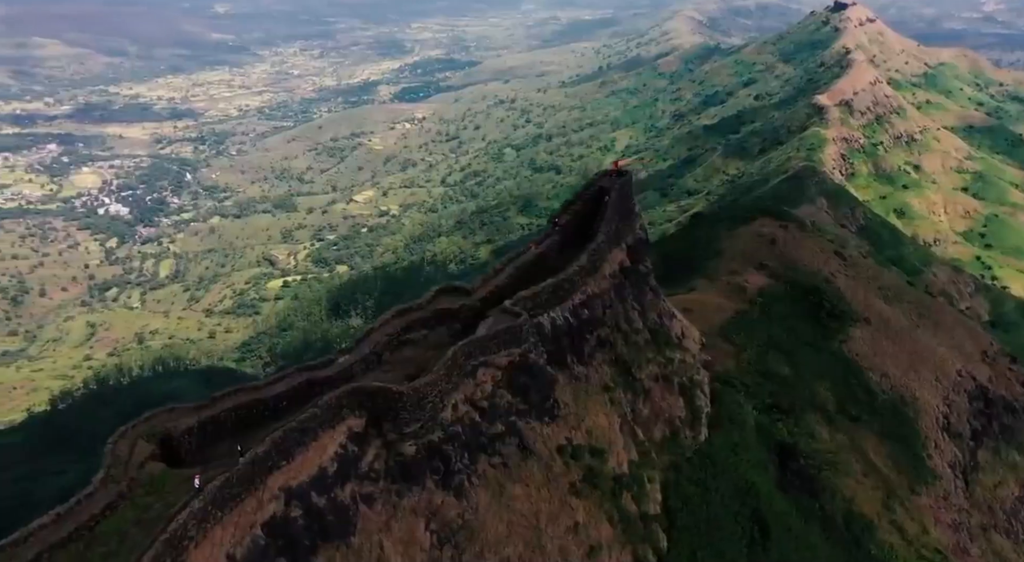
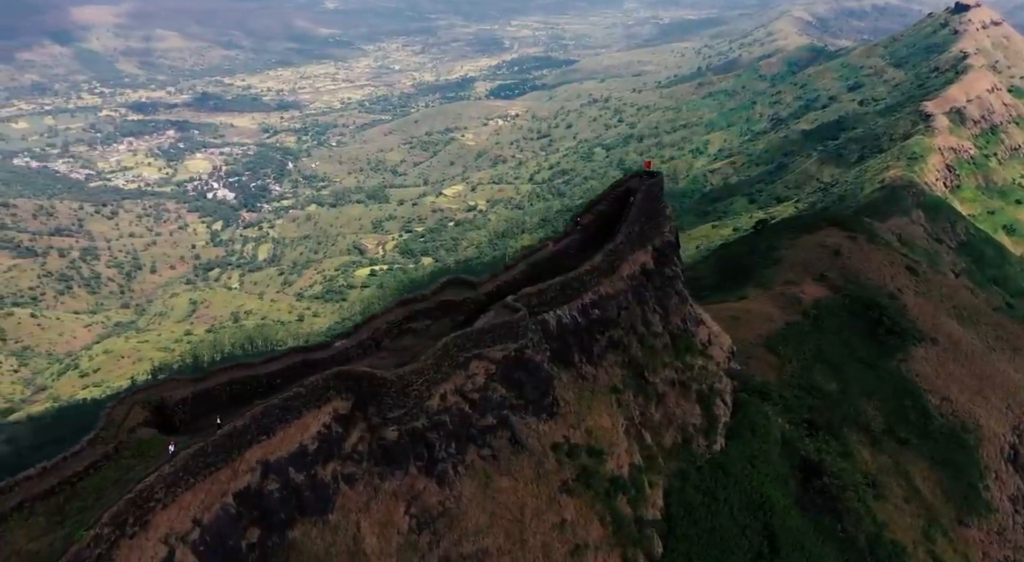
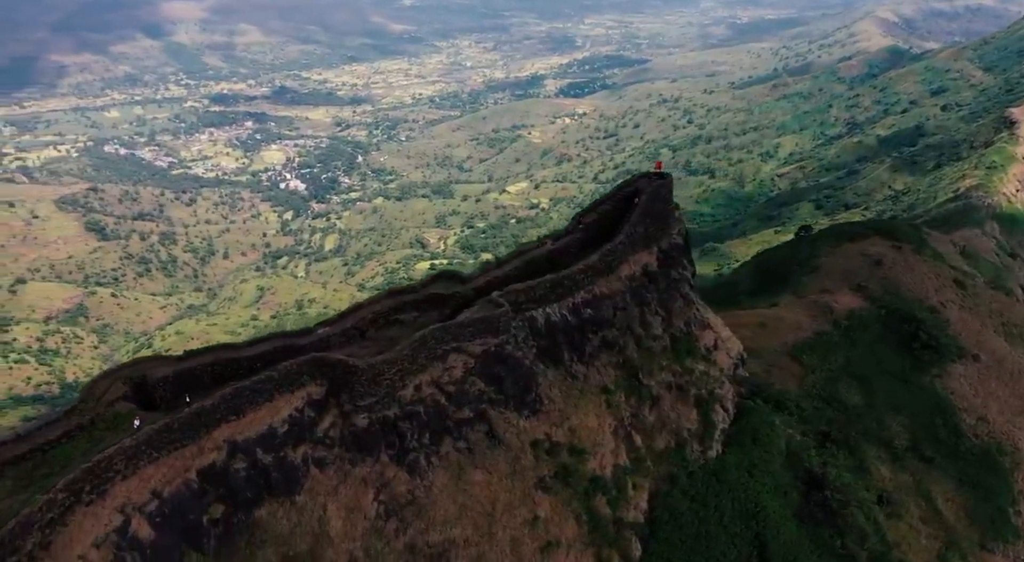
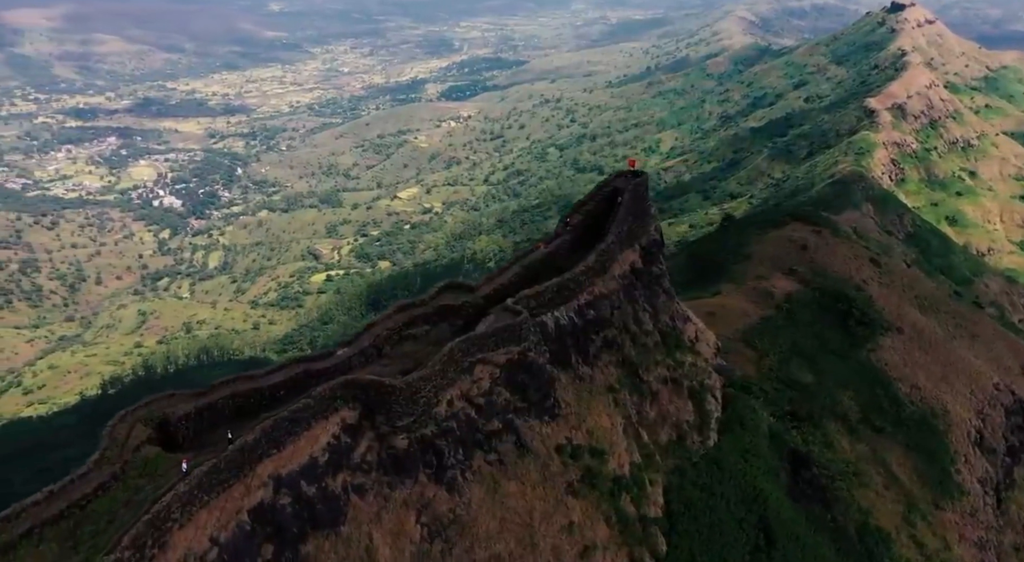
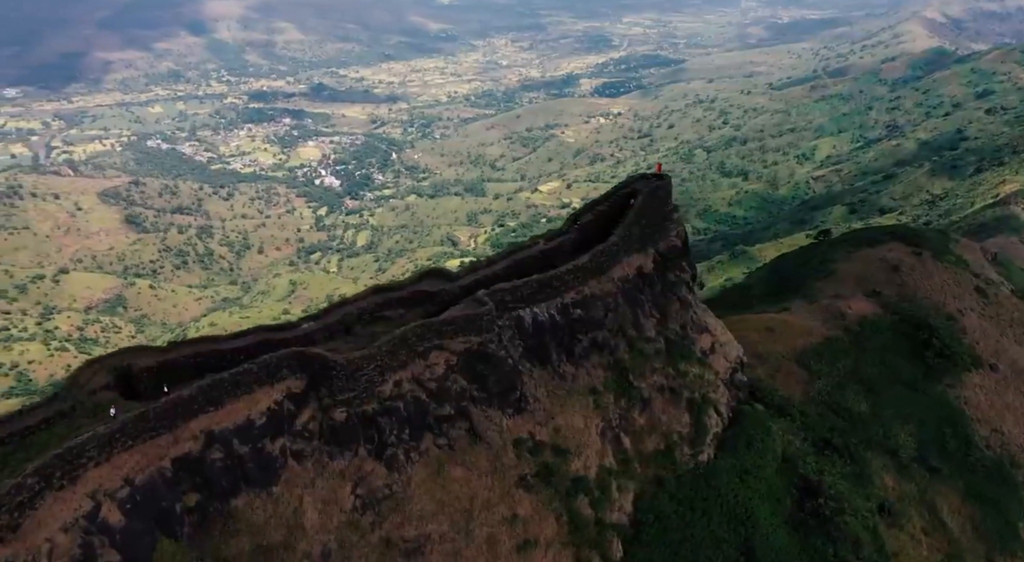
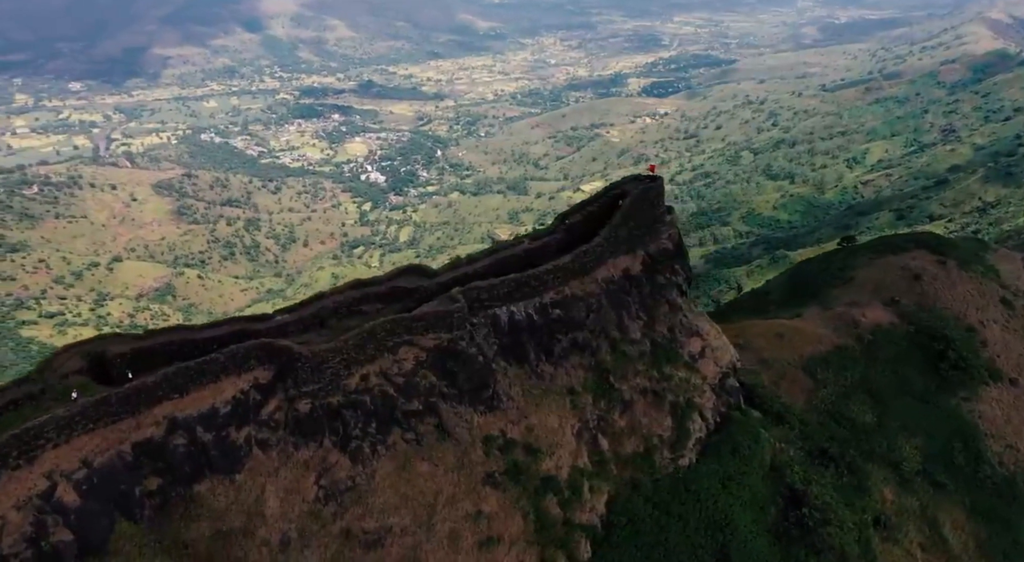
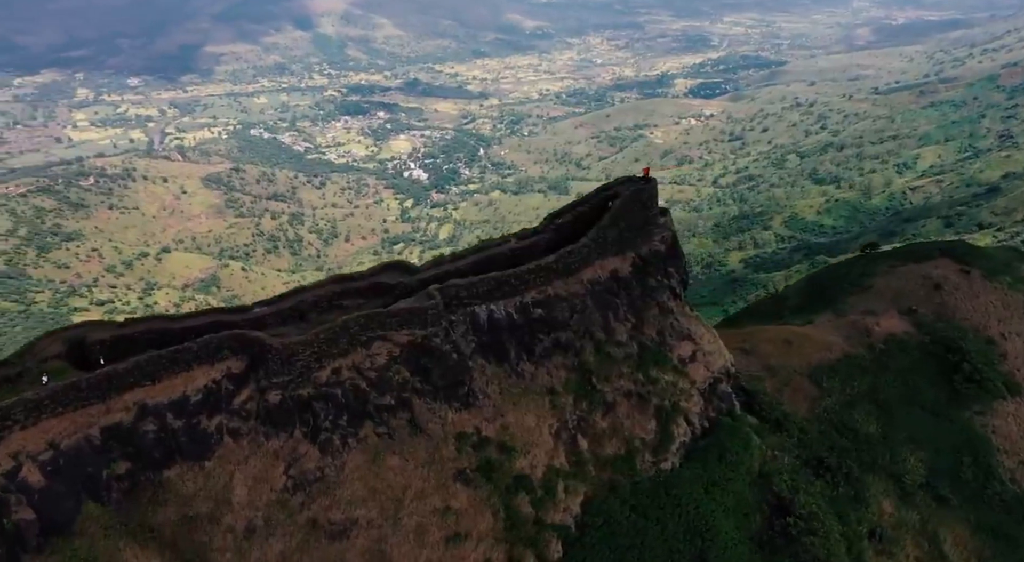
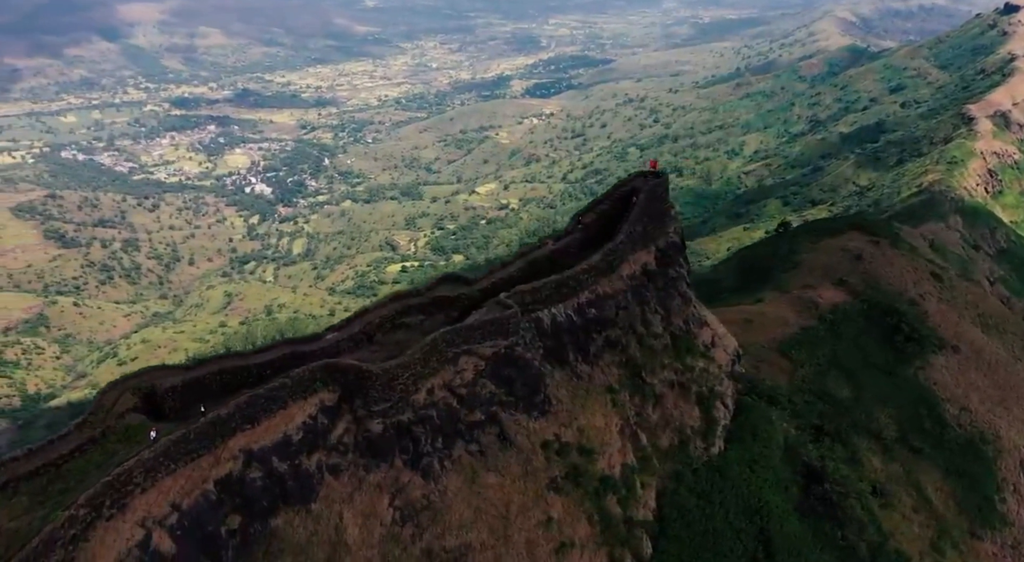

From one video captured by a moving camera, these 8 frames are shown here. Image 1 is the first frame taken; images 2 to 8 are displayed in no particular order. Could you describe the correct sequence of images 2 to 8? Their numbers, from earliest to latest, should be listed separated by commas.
4, 2, 8, 3, 5, 6, 7
